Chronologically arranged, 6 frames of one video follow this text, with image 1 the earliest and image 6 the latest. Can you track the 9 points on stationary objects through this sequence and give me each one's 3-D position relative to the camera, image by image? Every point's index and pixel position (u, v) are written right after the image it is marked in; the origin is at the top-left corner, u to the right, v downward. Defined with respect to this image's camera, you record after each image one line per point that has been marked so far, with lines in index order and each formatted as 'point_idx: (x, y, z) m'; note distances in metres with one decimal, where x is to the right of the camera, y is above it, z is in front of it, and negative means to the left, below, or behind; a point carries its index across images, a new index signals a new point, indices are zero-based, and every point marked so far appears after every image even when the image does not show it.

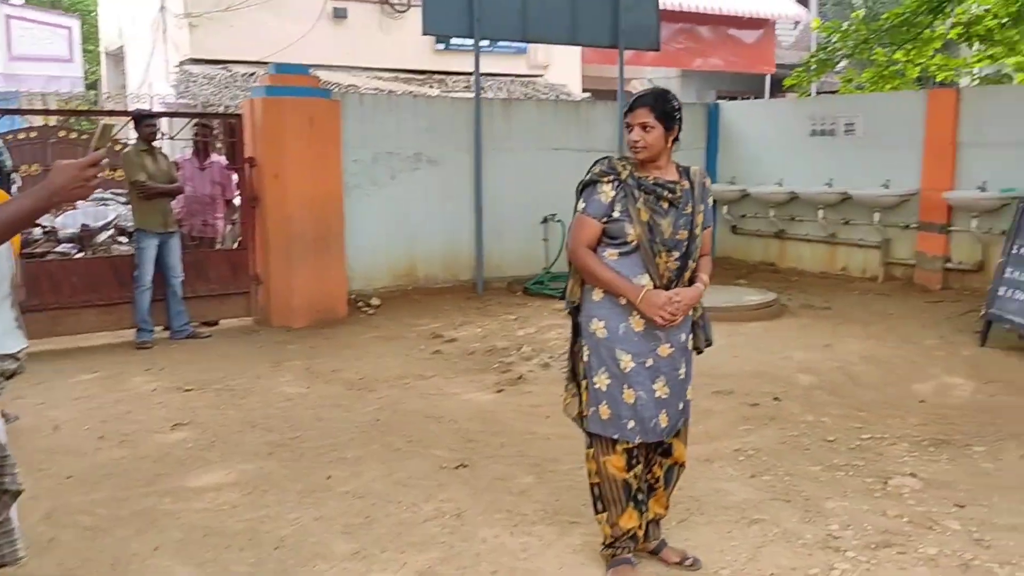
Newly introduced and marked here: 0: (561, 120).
0: (+0.6, +2.0, +10.2) m
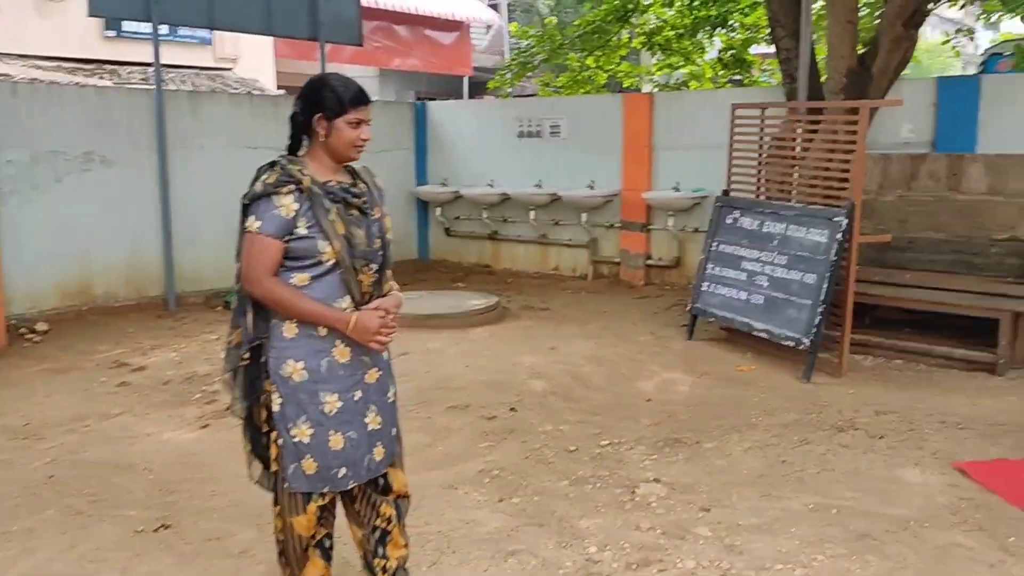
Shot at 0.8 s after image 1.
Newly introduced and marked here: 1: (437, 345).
0: (-2.7, +1.8, +9.3) m
1: (-0.6, -0.5, +7.1) m
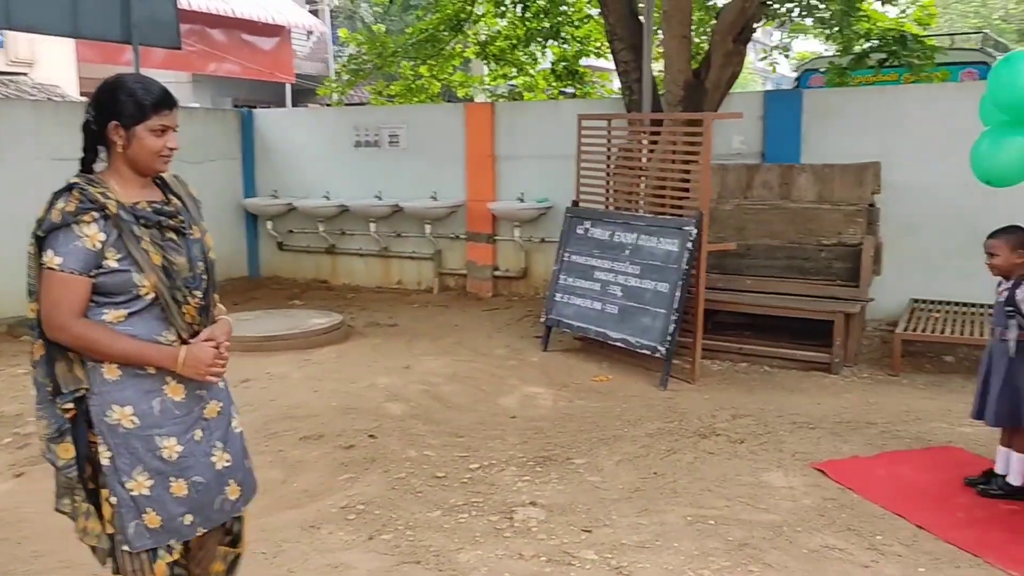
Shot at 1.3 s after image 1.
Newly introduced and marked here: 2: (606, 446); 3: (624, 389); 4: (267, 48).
0: (-4.3, +1.6, +8.4) m
1: (-1.8, -0.6, +6.7) m
2: (+0.5, -0.9, +4.8) m
3: (+0.8, -0.7, +6.0) m
4: (-4.4, +4.4, +16.3) m
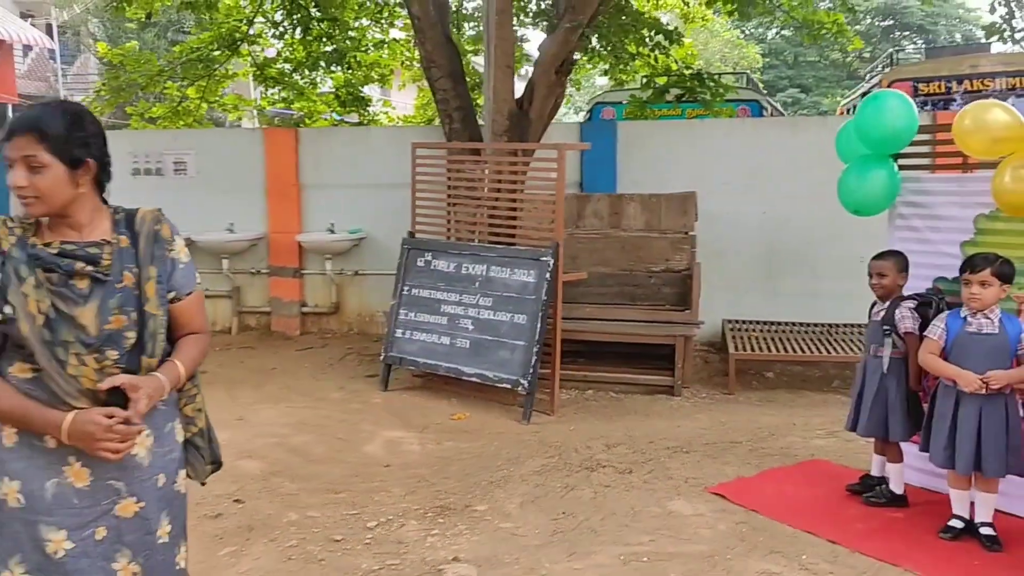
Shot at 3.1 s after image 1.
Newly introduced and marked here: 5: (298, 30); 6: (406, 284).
0: (-5.8, +1.1, +6.7) m
1: (-2.8, -0.9, +5.7) m
2: (-0.1, -1.1, +4.6) m
3: (-0.2, -0.9, +5.8) m
4: (-8.3, +3.7, +14.2) m
5: (-2.8, +3.4, +11.4) m
6: (-0.8, 0.0, +6.6) m
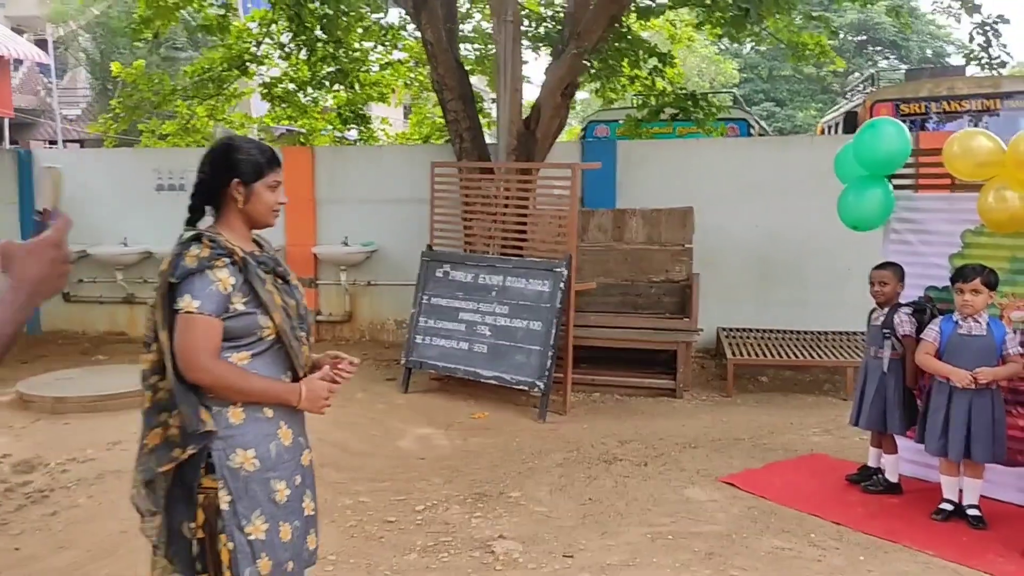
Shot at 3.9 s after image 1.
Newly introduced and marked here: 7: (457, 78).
0: (-5.7, +1.1, +7.0) m
1: (-2.6, -1.0, +6.0) m
2: (+0.1, -1.1, +5.0) m
3: (0.0, -1.0, +6.2) m
4: (-8.4, +3.5, +14.5) m
5: (-2.8, +3.2, +11.9) m
6: (-0.7, 0.0, +7.0) m
7: (-0.5, +2.0, +8.4) m
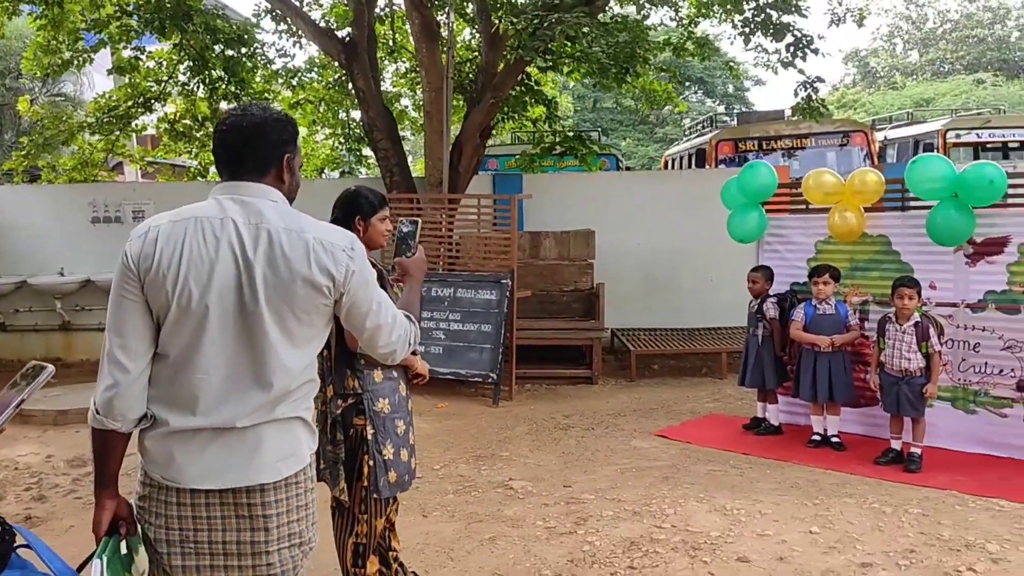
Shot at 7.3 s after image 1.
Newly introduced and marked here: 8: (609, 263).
0: (-6.2, +0.8, +7.3) m
1: (-2.9, -1.1, +6.8) m
2: (0.0, -1.1, +6.4) m
3: (-0.4, -1.0, +7.5) m
4: (-10.3, +2.9, +14.2) m
5: (-4.3, +2.9, +12.6) m
6: (-1.2, -0.2, +8.2) m
7: (-1.4, +1.9, +9.6) m
8: (+1.1, +0.3, +10.2) m
